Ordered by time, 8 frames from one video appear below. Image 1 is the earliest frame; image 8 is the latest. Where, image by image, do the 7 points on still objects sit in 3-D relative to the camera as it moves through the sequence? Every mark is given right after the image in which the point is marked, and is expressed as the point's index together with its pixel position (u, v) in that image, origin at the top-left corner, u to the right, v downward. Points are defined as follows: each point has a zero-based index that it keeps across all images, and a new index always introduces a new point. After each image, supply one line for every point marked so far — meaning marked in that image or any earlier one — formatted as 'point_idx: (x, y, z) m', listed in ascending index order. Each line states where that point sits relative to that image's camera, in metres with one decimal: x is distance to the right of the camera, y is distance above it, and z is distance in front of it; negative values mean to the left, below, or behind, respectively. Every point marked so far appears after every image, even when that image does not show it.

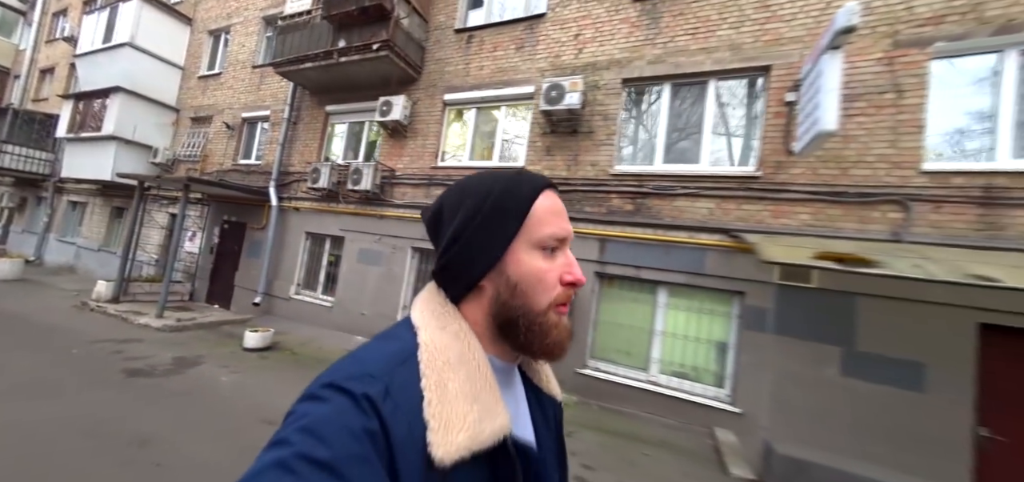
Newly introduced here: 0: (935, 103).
0: (+4.7, +1.6, +4.1) m
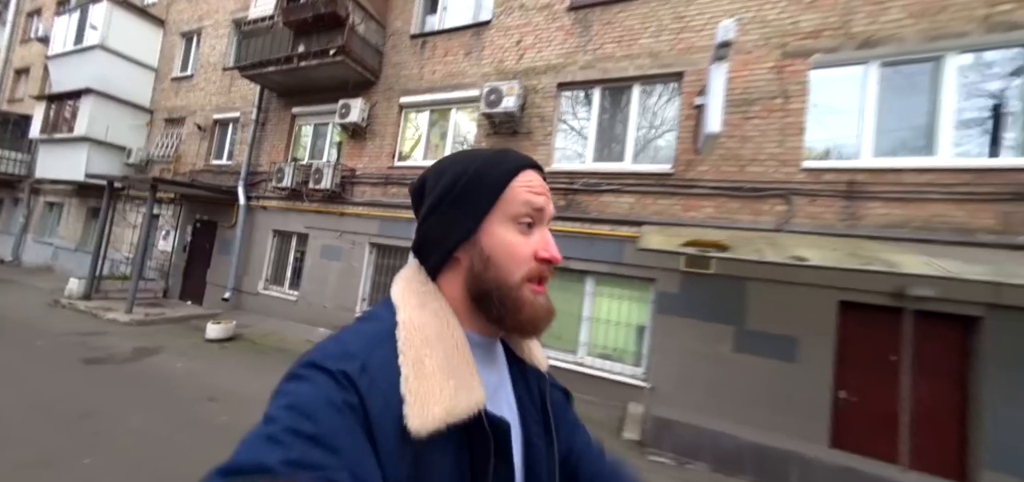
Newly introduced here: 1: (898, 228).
0: (+3.8, +1.7, +4.6) m
1: (+4.3, +0.1, +4.1) m
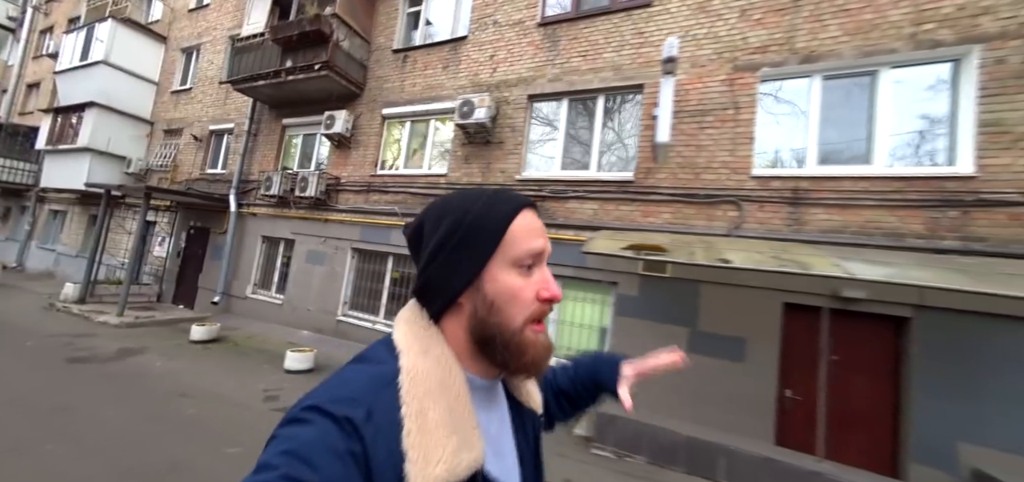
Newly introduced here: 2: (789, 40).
0: (+3.3, +1.7, +4.9) m
1: (+3.8, +0.1, +4.3) m
2: (+3.6, +2.6, +4.7) m
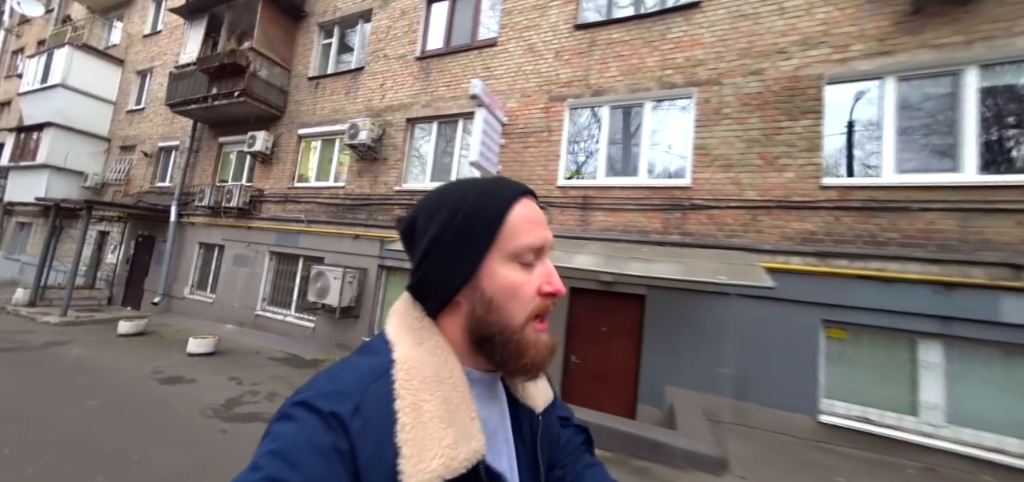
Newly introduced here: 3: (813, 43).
0: (+0.9, +1.7, +6.0) m
1: (+1.5, +0.1, +5.4) m
2: (+1.2, +2.6, +5.9) m
3: (+3.8, +2.5, +4.6) m
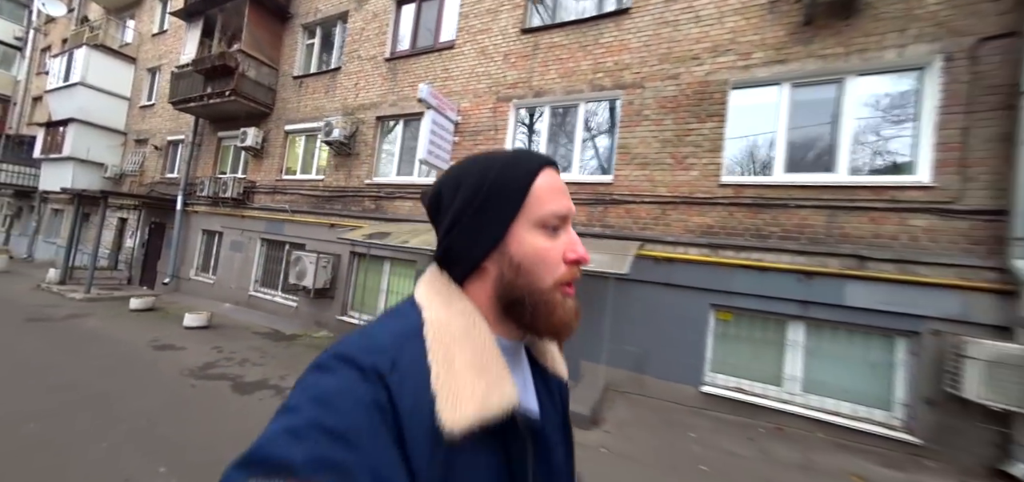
0: (0.0, +1.9, +6.6) m
1: (+0.5, +0.3, +6.0) m
2: (+0.3, +2.8, +6.4) m
3: (+2.9, +2.6, +5.0) m
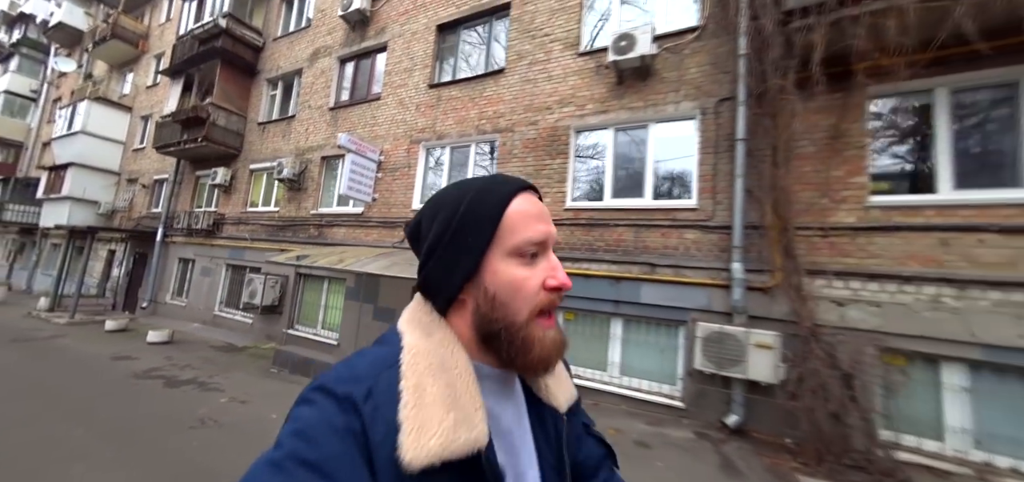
0: (-1.9, +1.5, +7.8) m
1: (-1.4, 0.0, +7.2) m
2: (-1.7, +2.4, +7.8) m
3: (+0.9, +2.4, +6.3) m
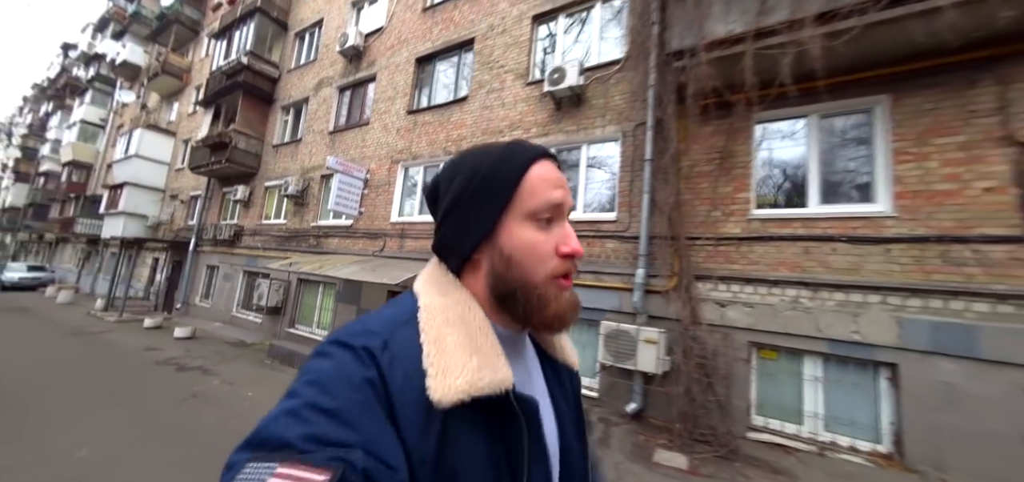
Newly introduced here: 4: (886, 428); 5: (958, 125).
0: (-2.6, +1.3, +8.8) m
1: (-2.1, -0.2, +8.1) m
2: (-2.4, +2.2, +8.7) m
3: (+0.1, +2.2, +7.1) m
4: (+3.7, -1.9, +3.7) m
5: (+4.5, +1.2, +3.7) m
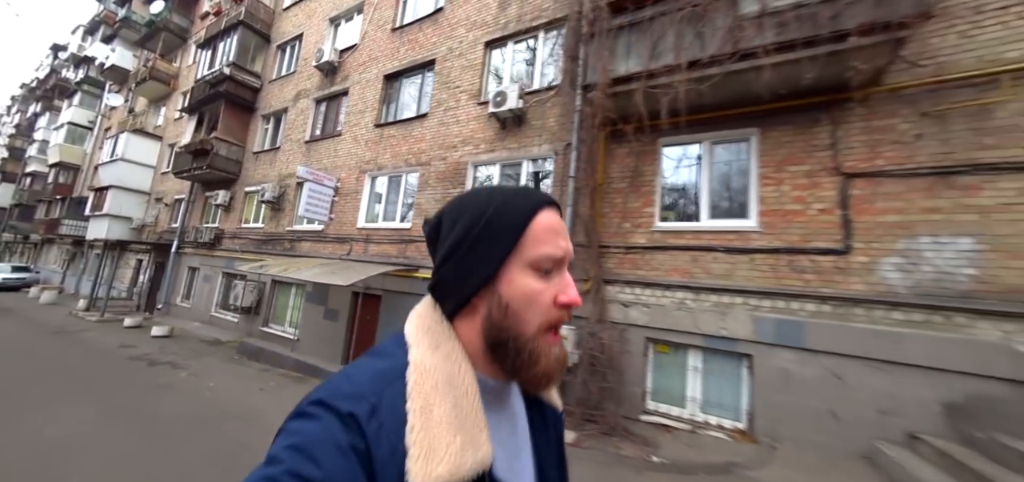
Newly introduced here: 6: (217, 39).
0: (-3.7, +1.2, +9.5) m
1: (-3.2, -0.4, +8.7) m
2: (-3.4, +2.1, +9.4) m
3: (-0.9, +2.1, +7.8) m
4: (+2.8, -2.0, +4.4) m
5: (+3.5, +1.0, +4.5) m
6: (-11.8, +8.1, +14.8) m
